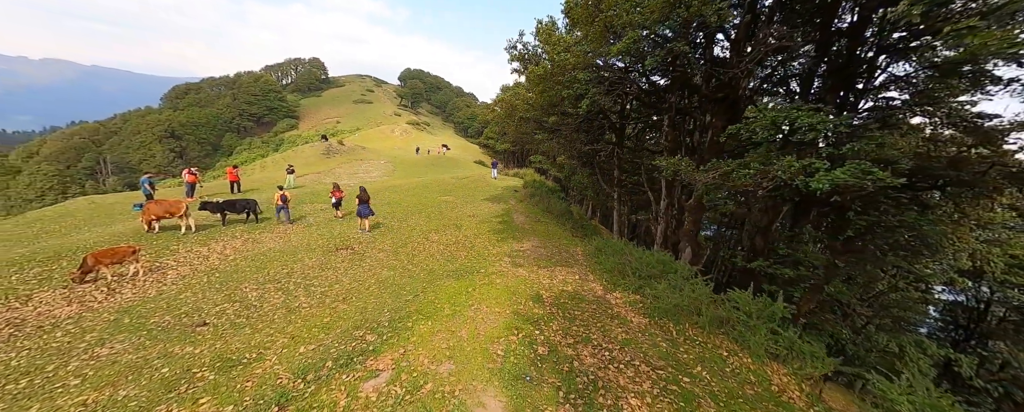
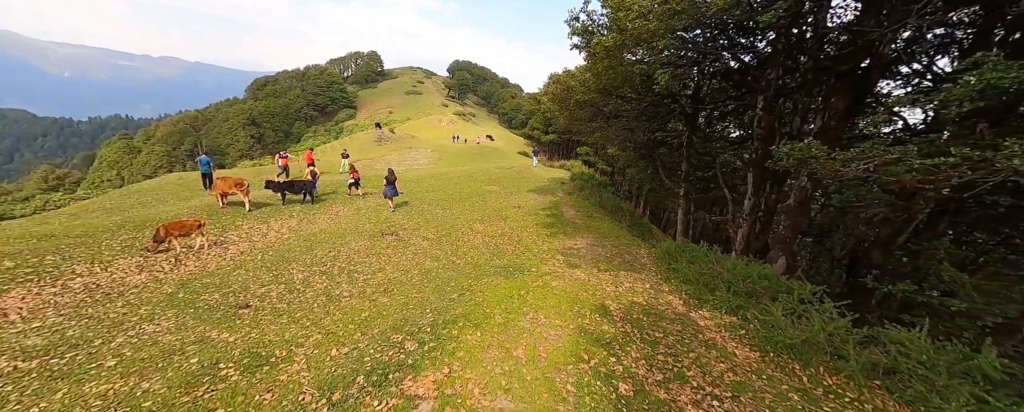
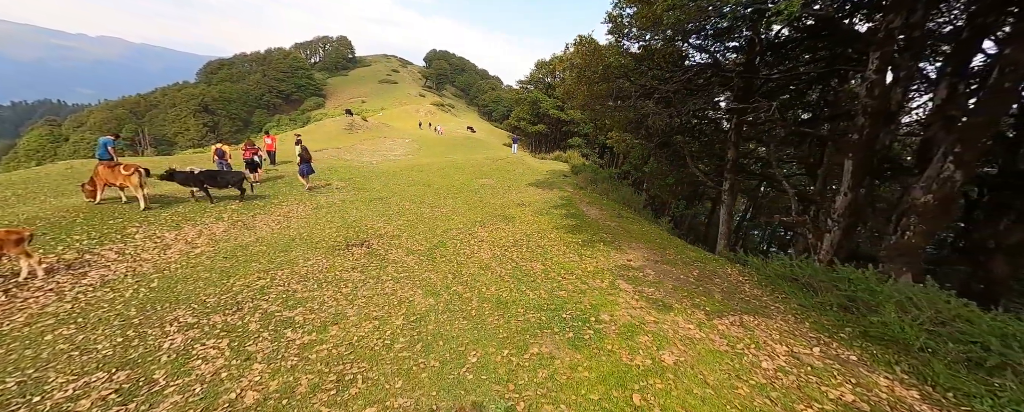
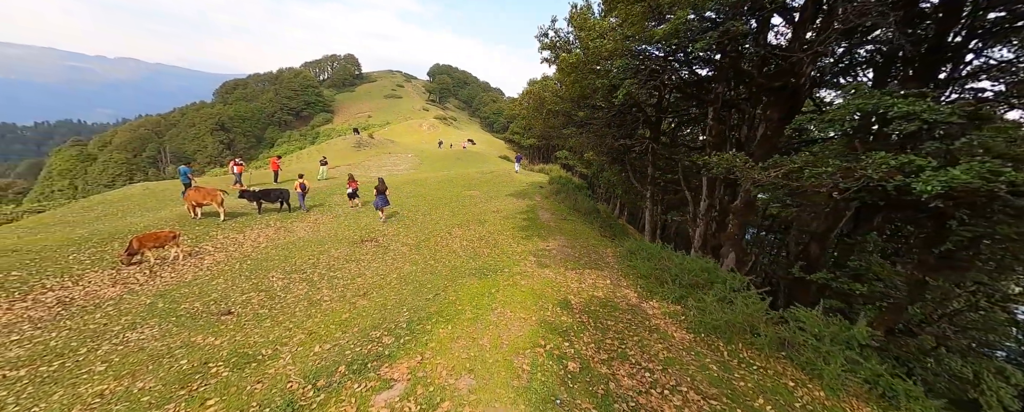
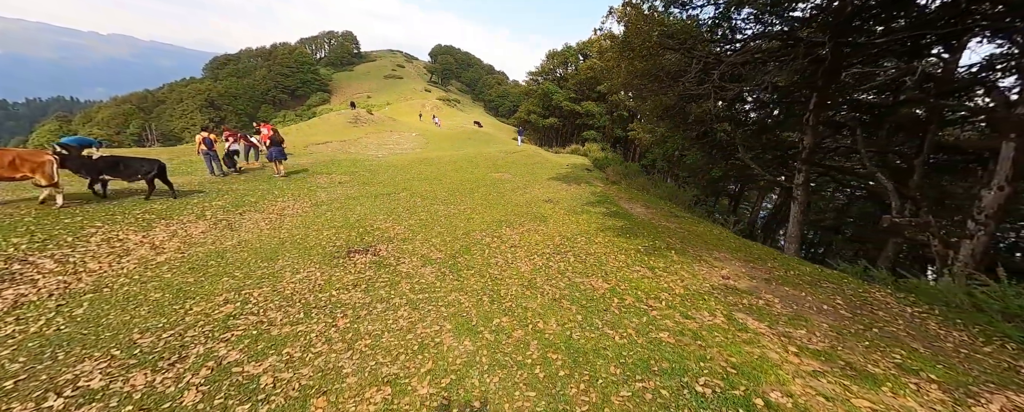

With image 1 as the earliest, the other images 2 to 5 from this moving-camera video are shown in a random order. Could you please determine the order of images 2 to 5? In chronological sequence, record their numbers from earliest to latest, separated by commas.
4, 2, 3, 5
